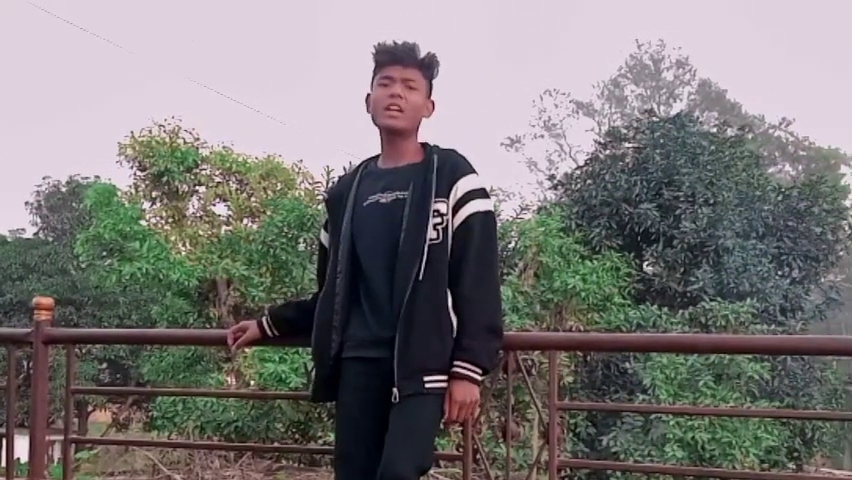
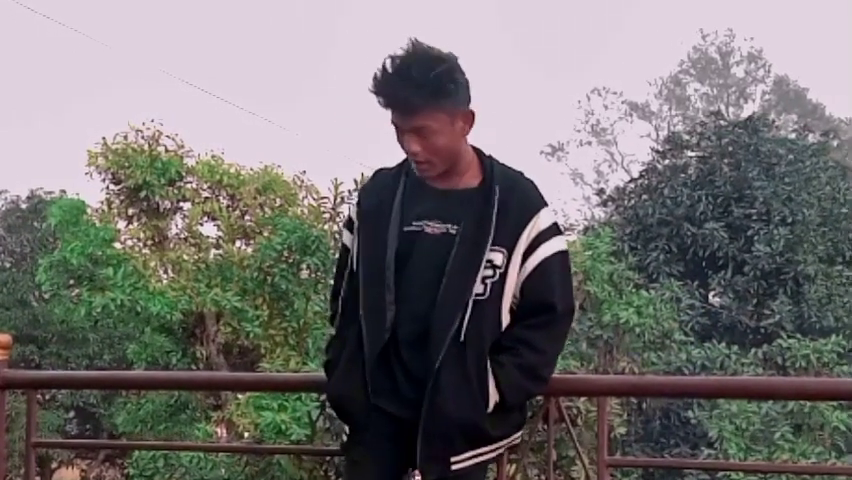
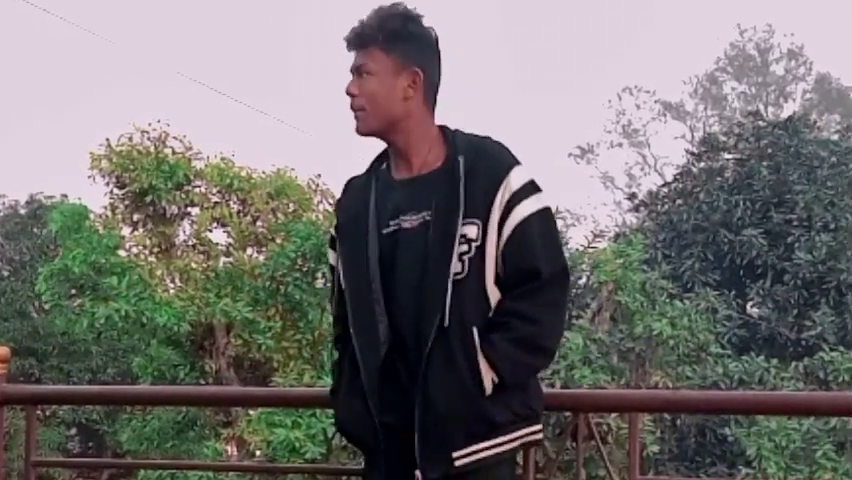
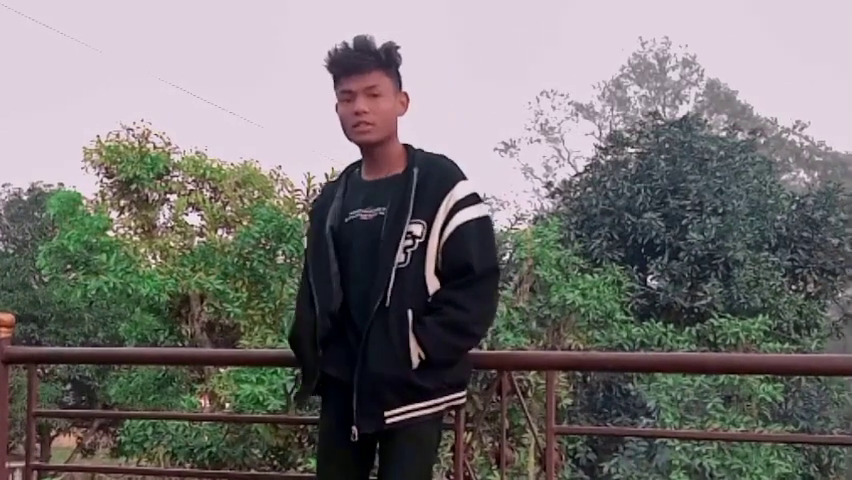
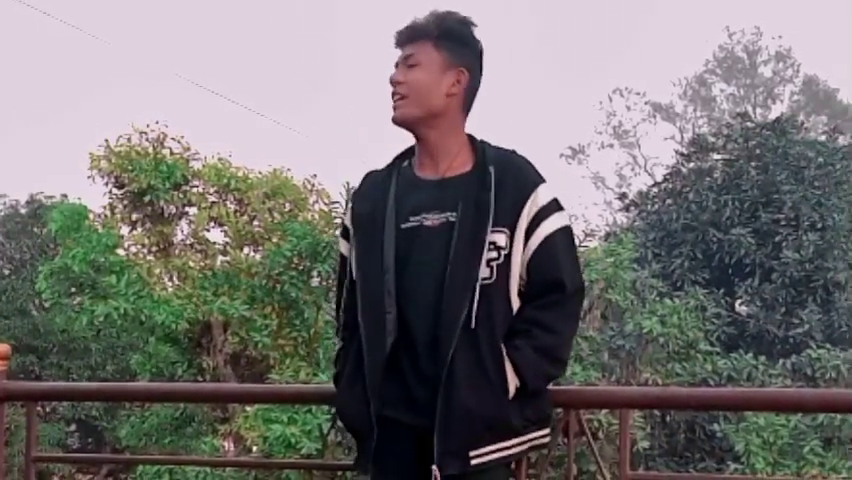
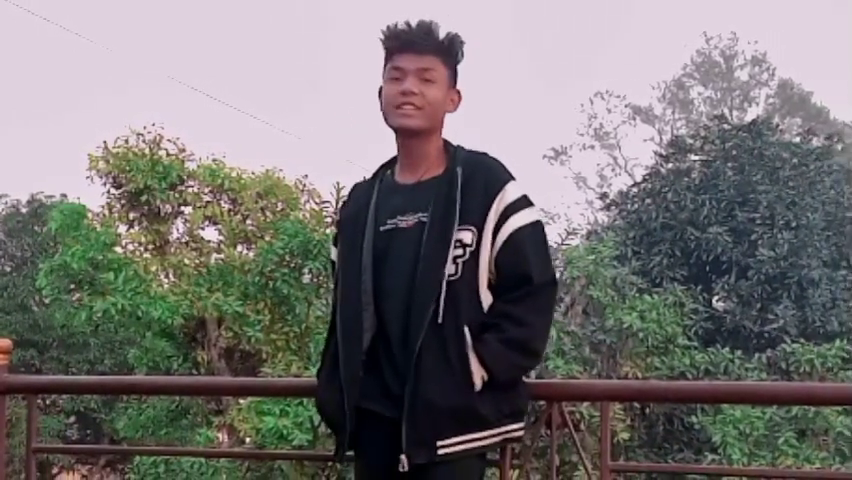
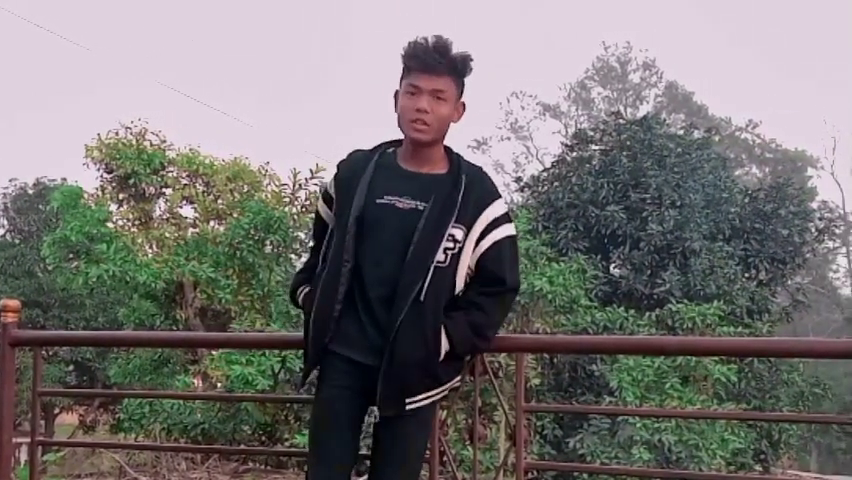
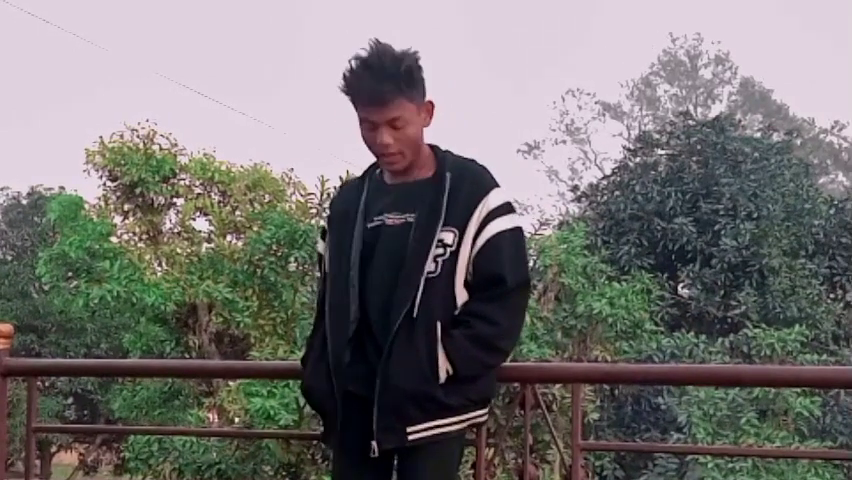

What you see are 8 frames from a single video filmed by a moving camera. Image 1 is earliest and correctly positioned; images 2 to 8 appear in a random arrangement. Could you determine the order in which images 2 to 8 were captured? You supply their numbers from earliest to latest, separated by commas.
7, 4, 8, 2, 3, 5, 6
